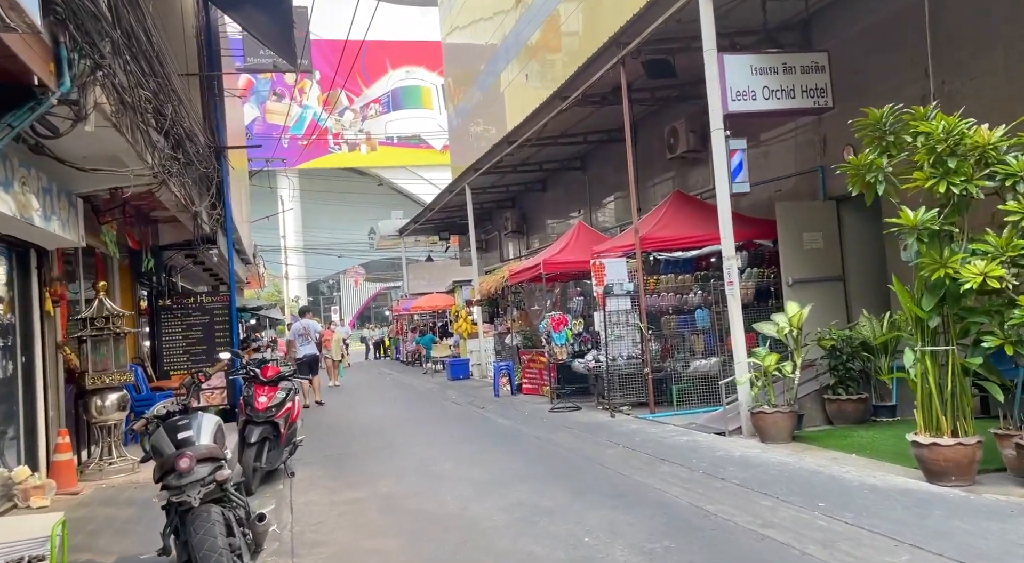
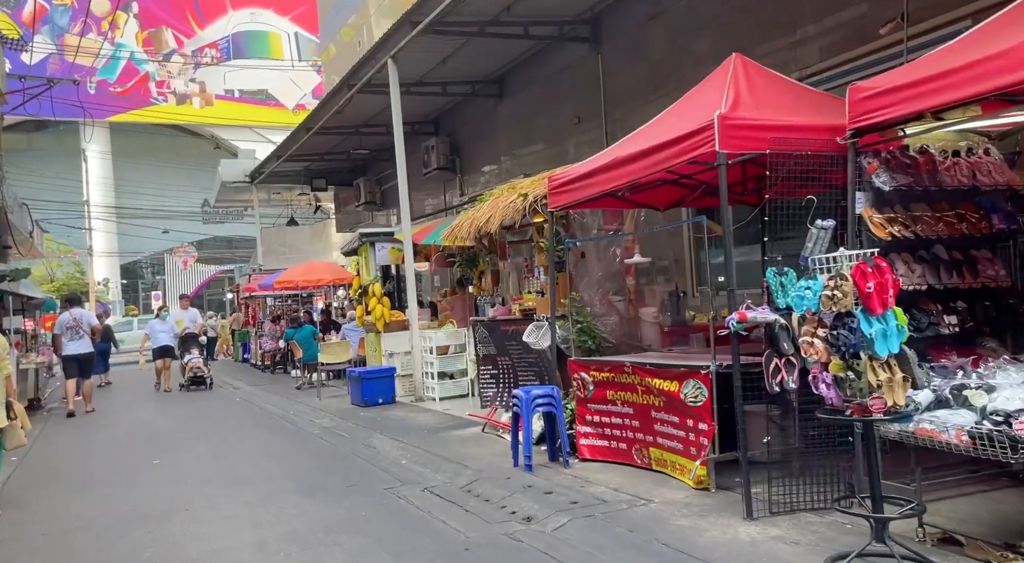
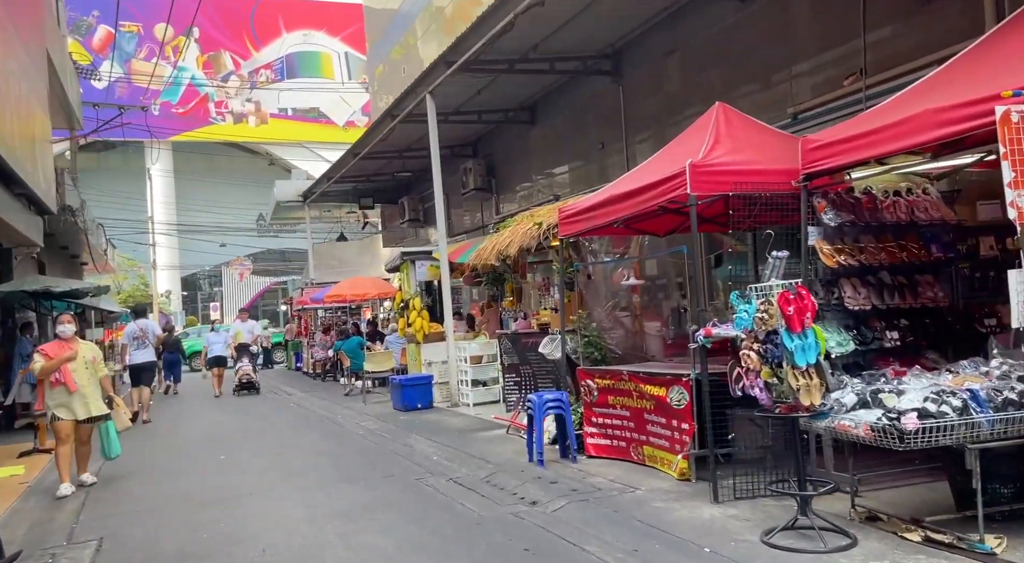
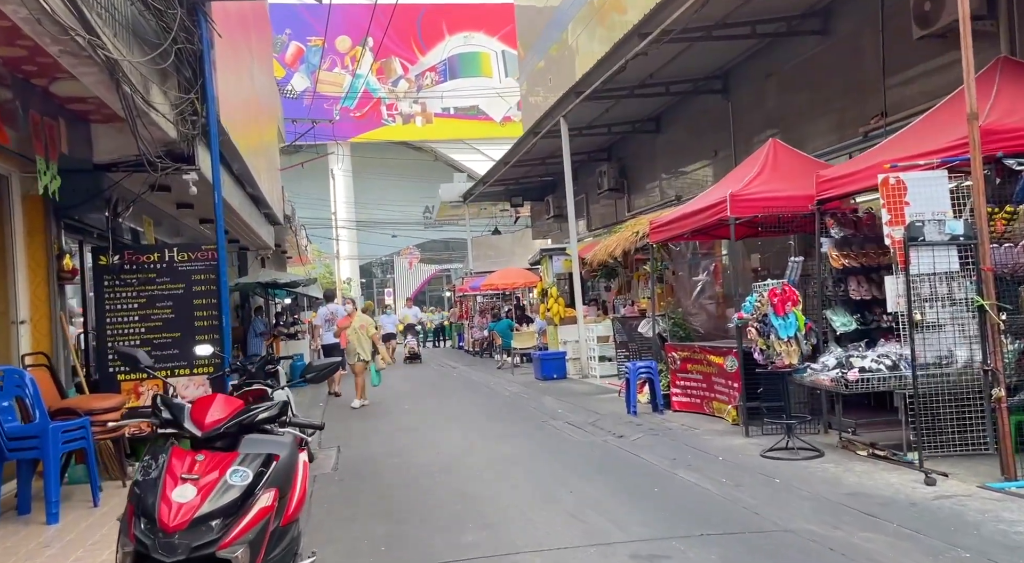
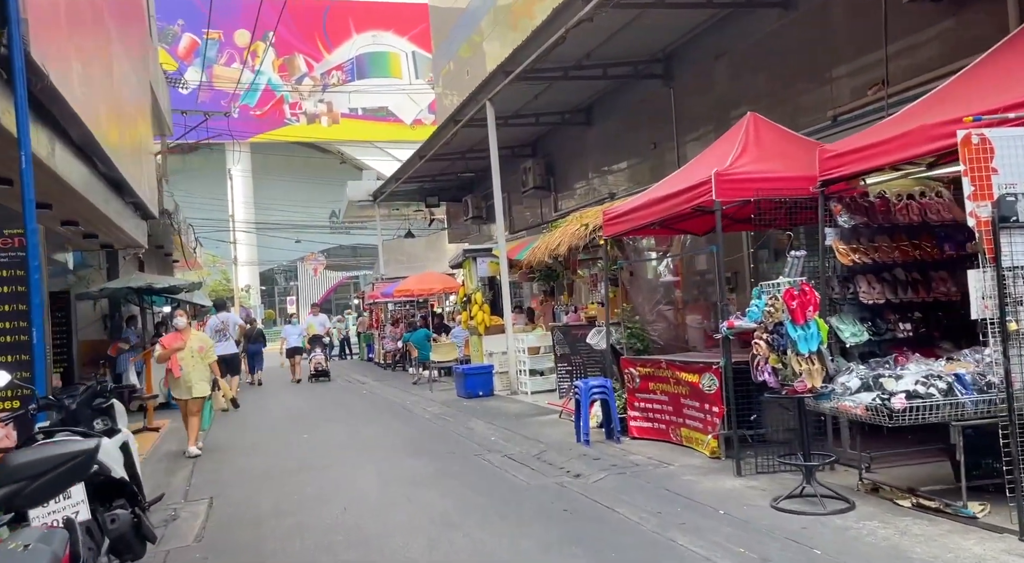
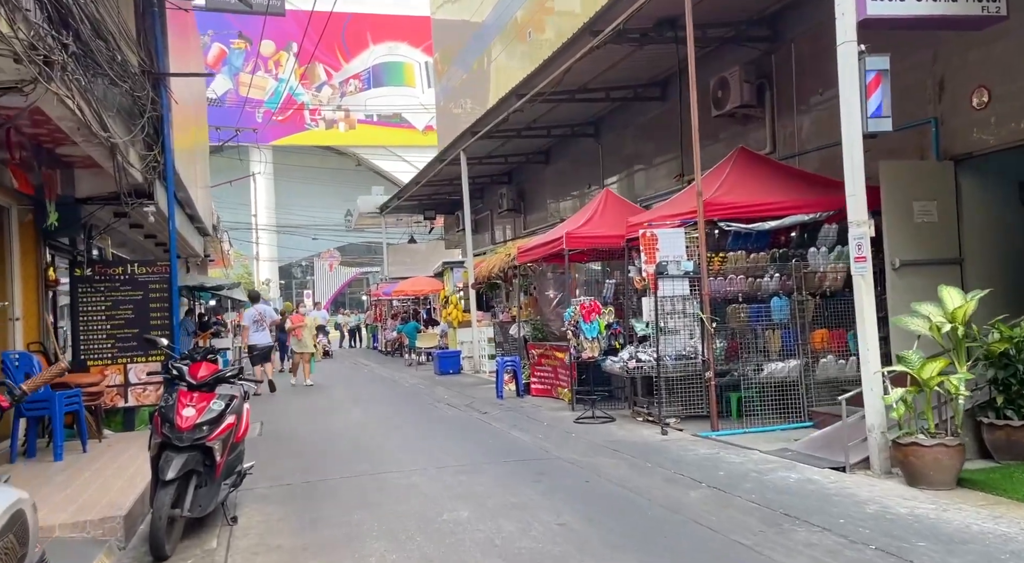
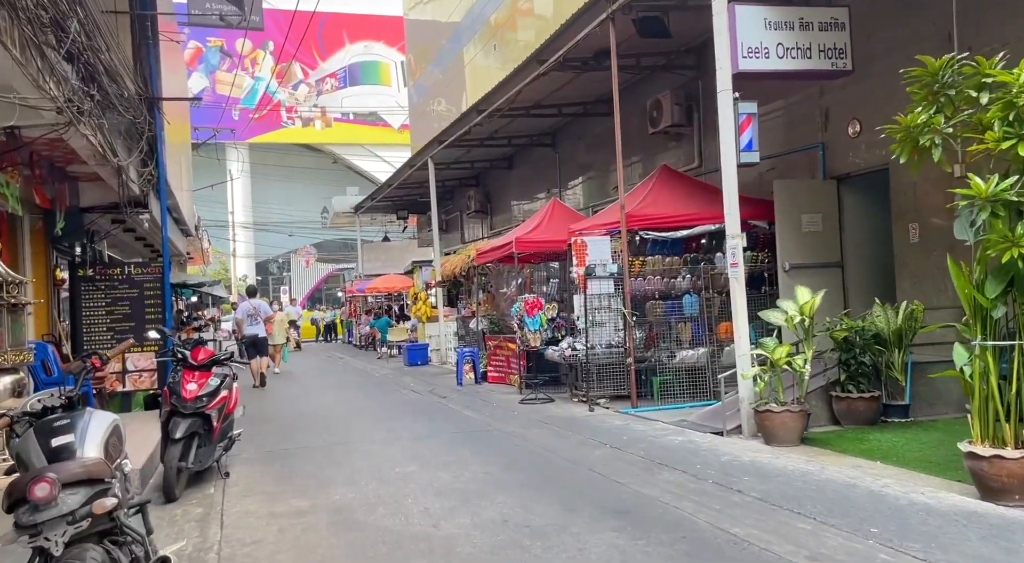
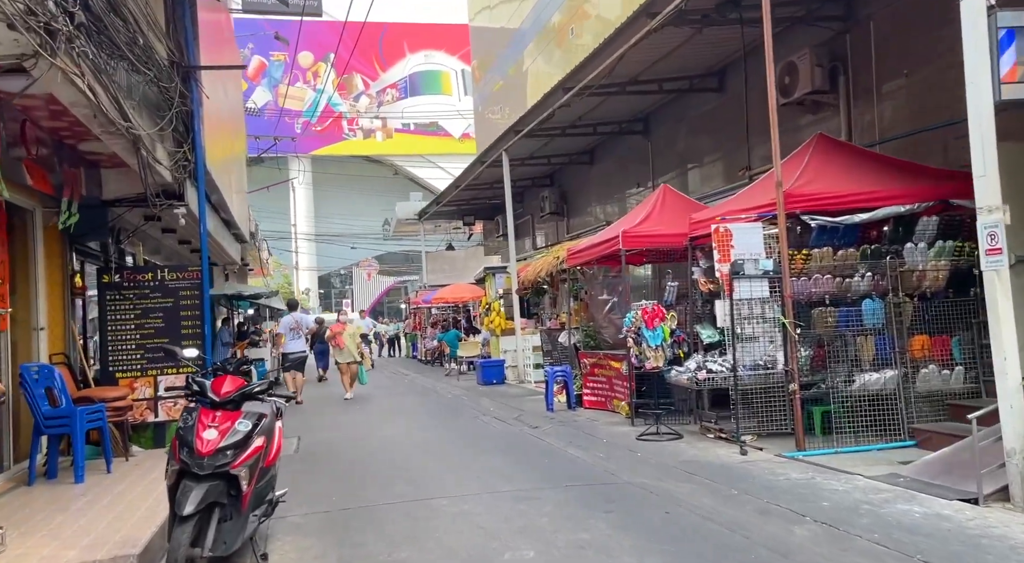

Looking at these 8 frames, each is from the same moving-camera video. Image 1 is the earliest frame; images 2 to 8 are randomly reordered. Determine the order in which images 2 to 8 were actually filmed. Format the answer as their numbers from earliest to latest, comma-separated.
7, 6, 8, 4, 5, 3, 2
